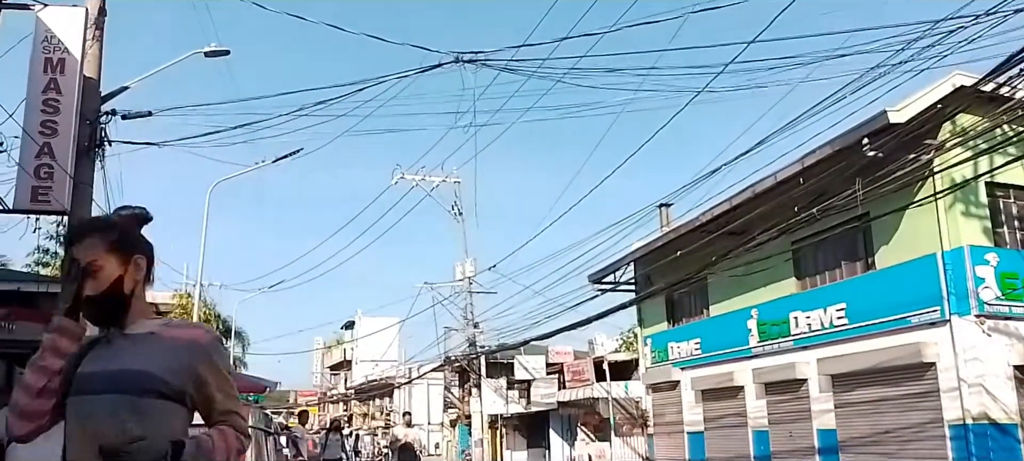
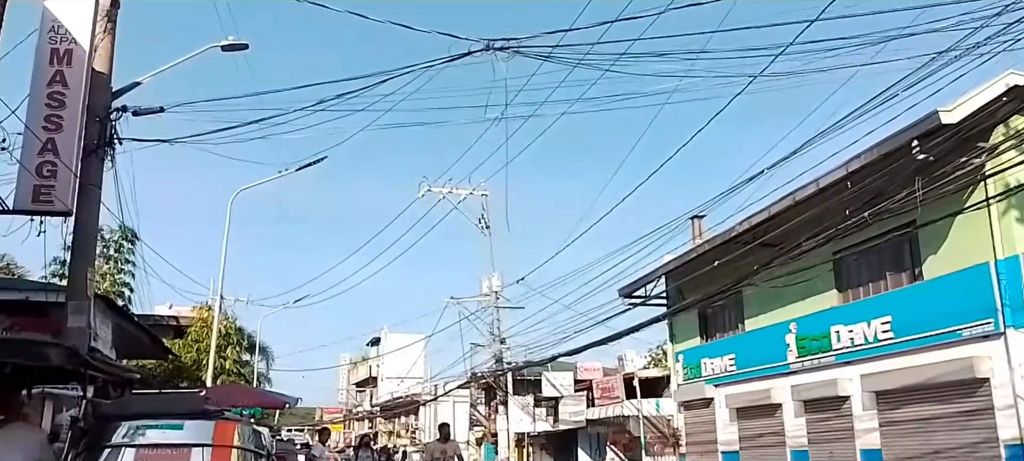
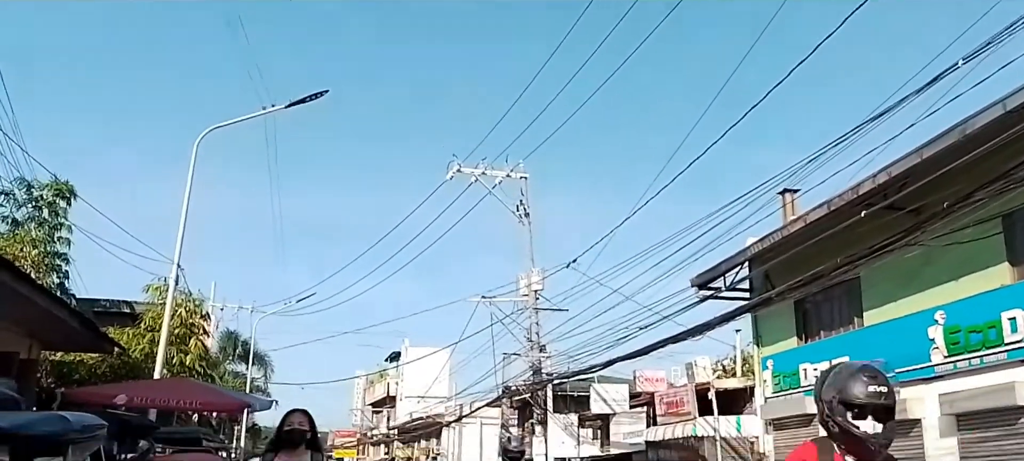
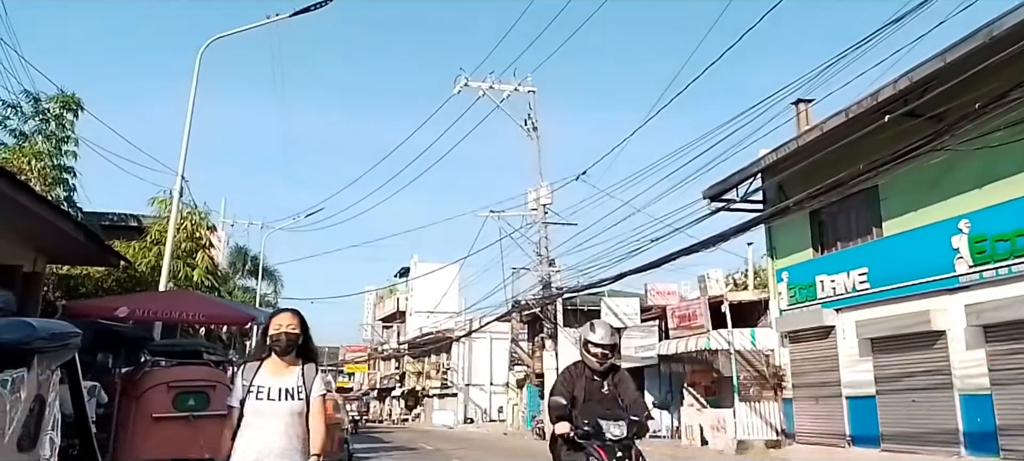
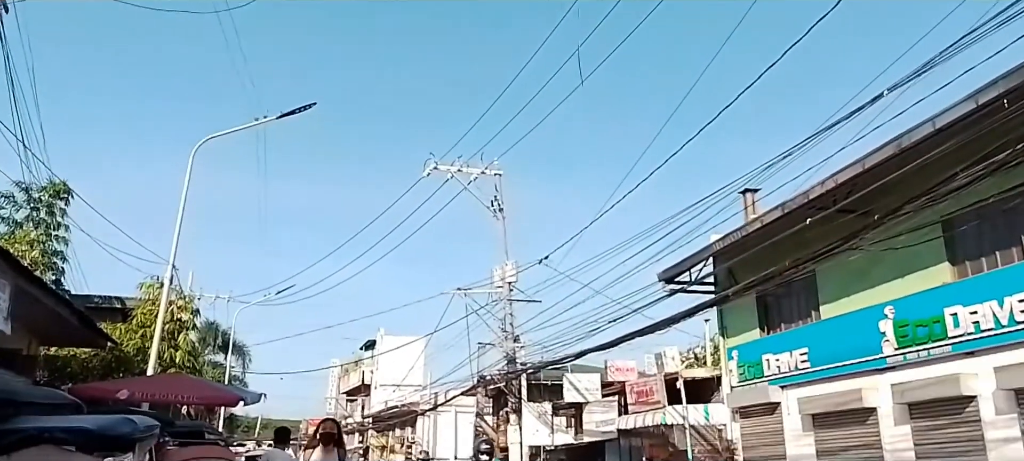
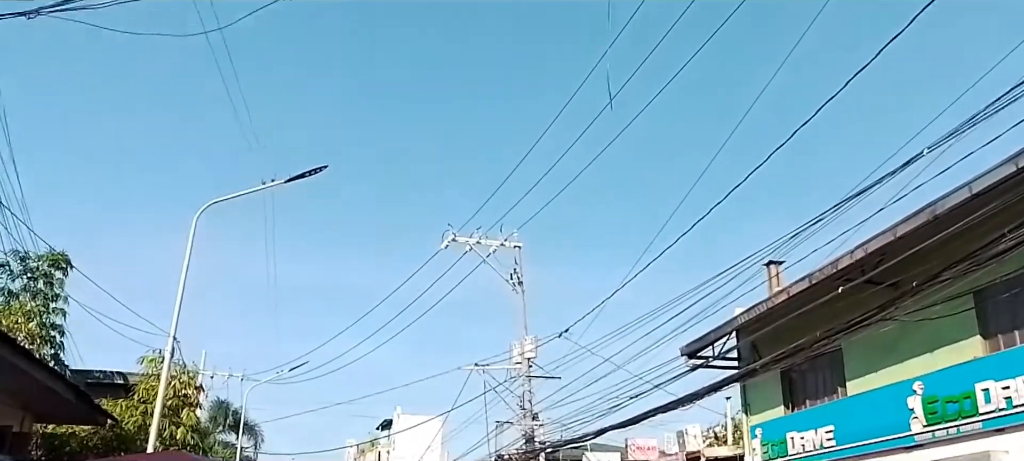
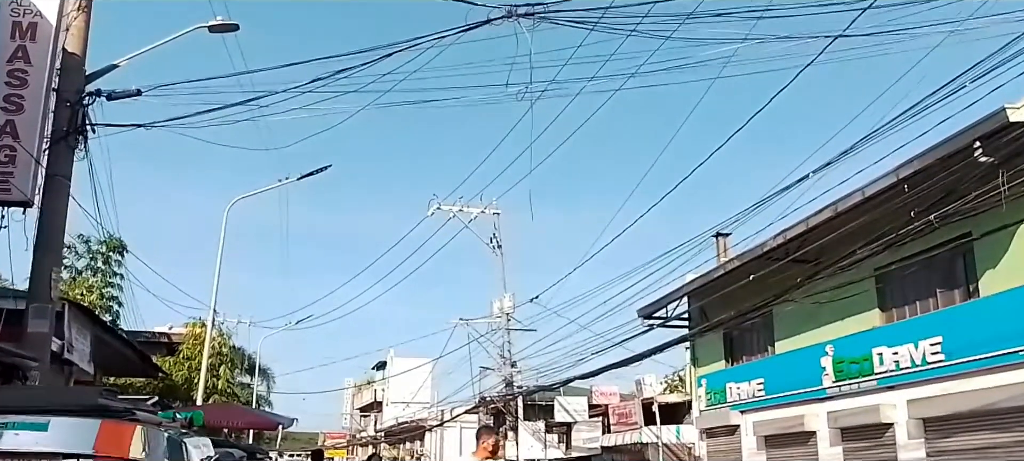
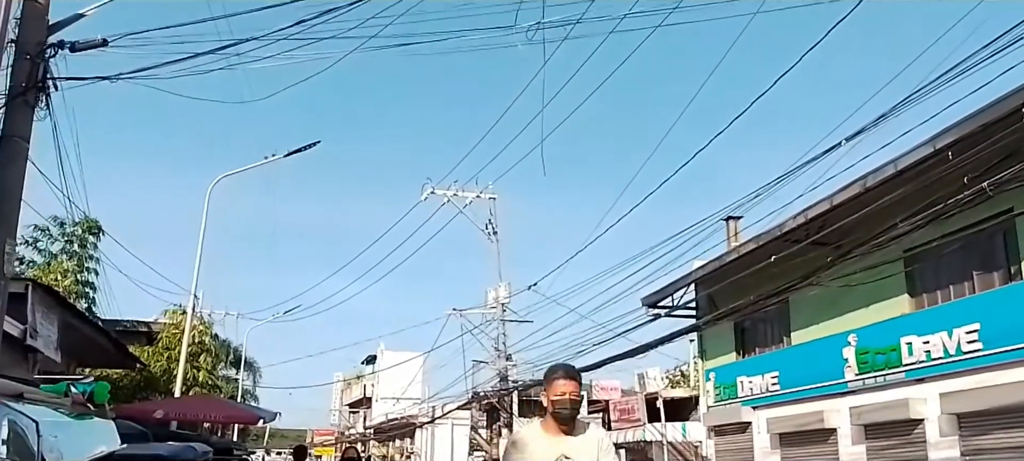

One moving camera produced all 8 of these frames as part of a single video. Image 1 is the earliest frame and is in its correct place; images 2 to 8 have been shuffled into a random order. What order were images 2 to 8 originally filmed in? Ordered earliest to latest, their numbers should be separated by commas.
2, 7, 8, 5, 6, 3, 4
